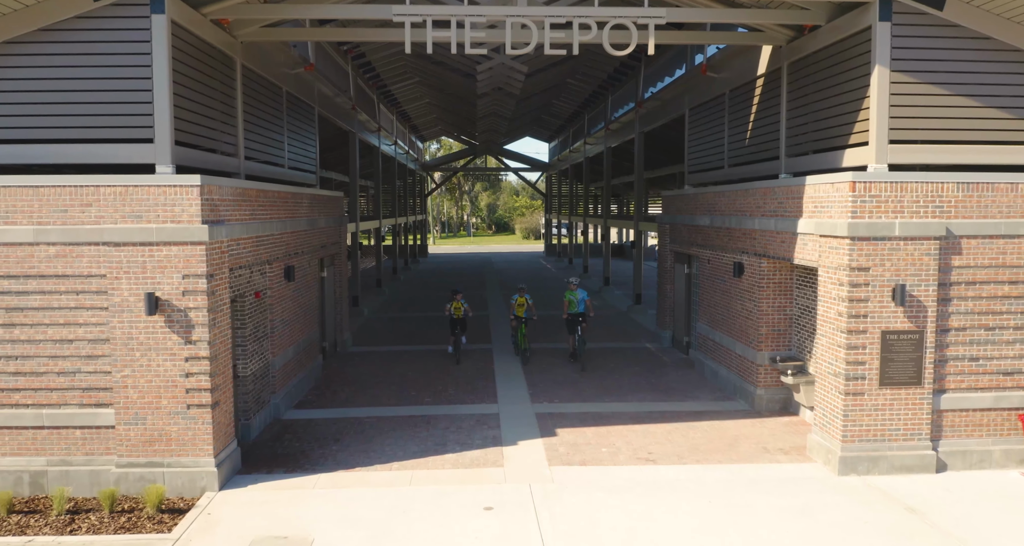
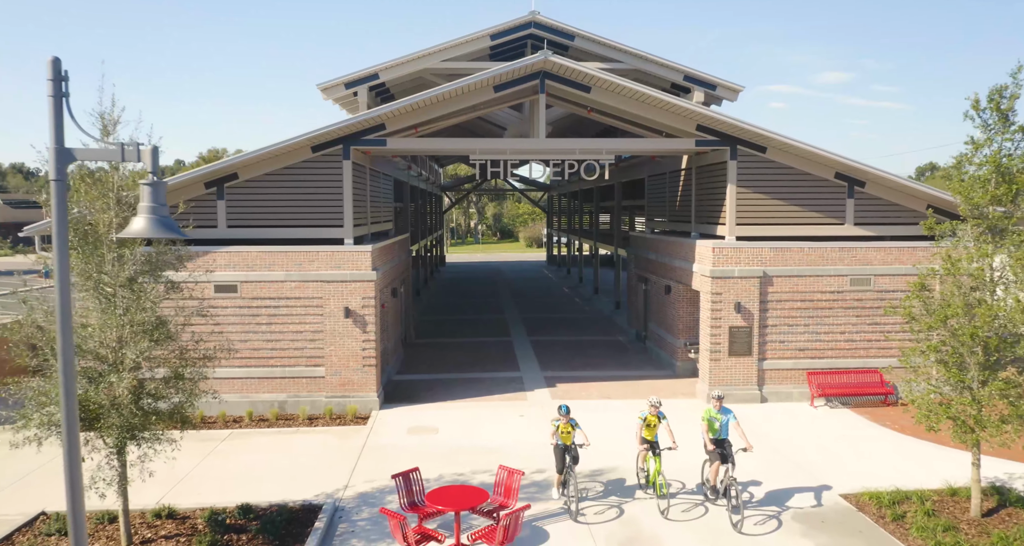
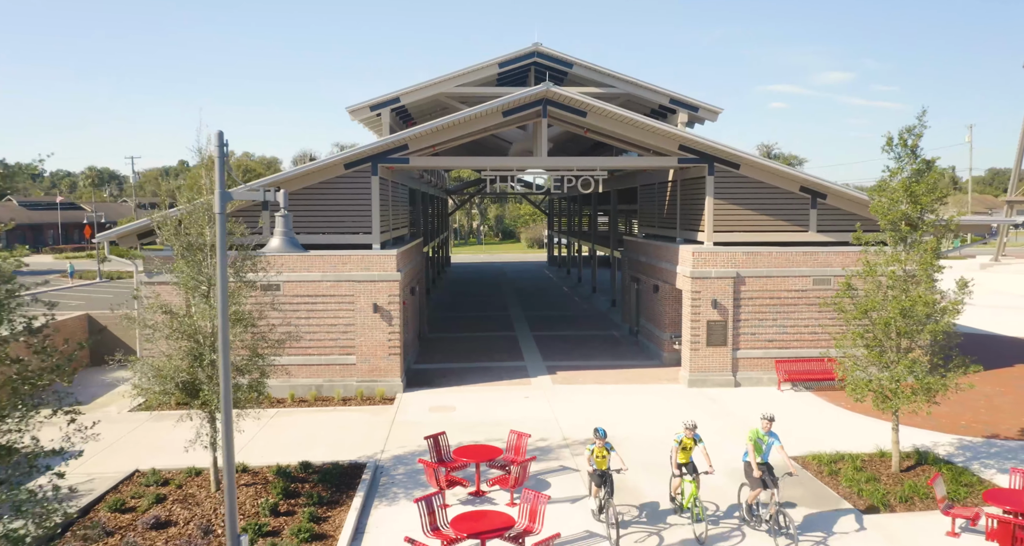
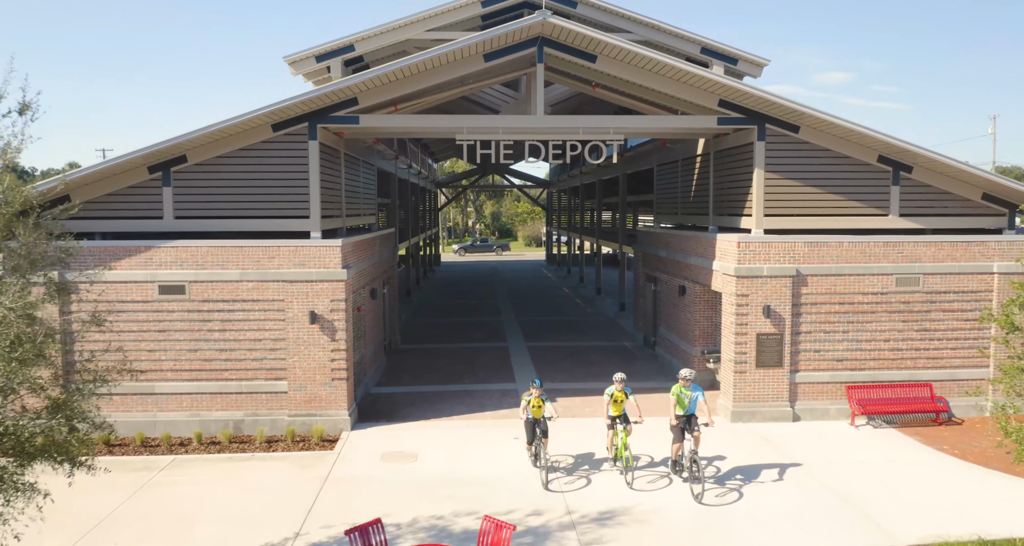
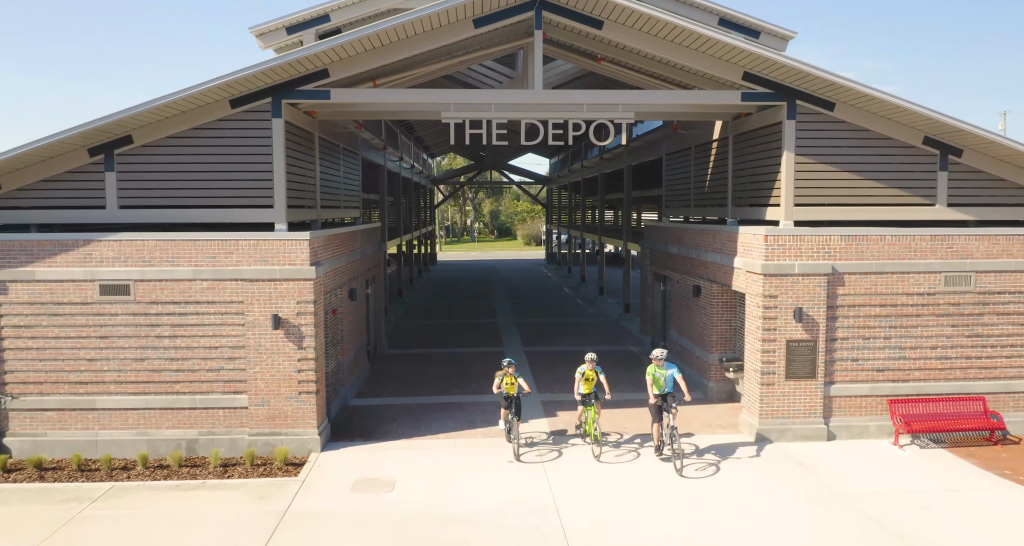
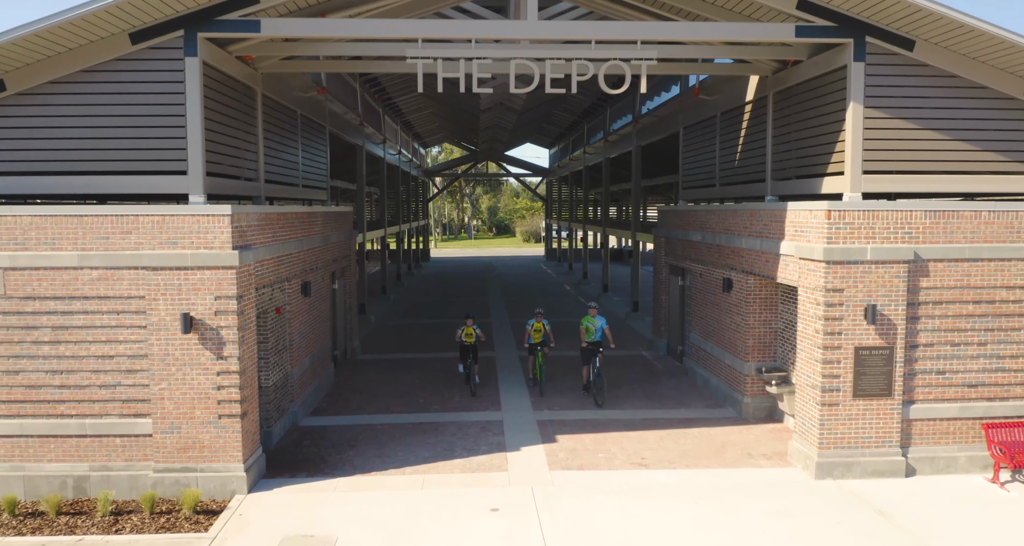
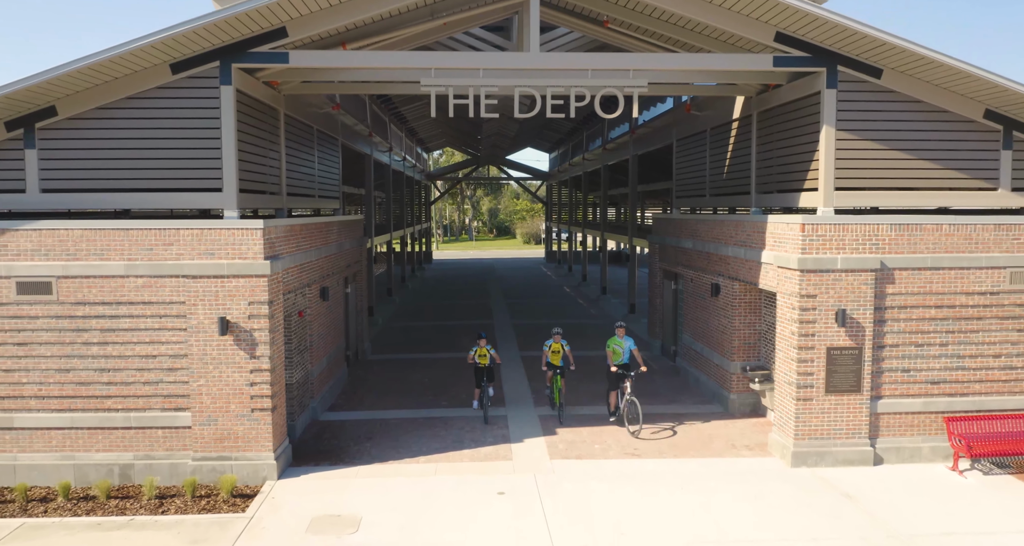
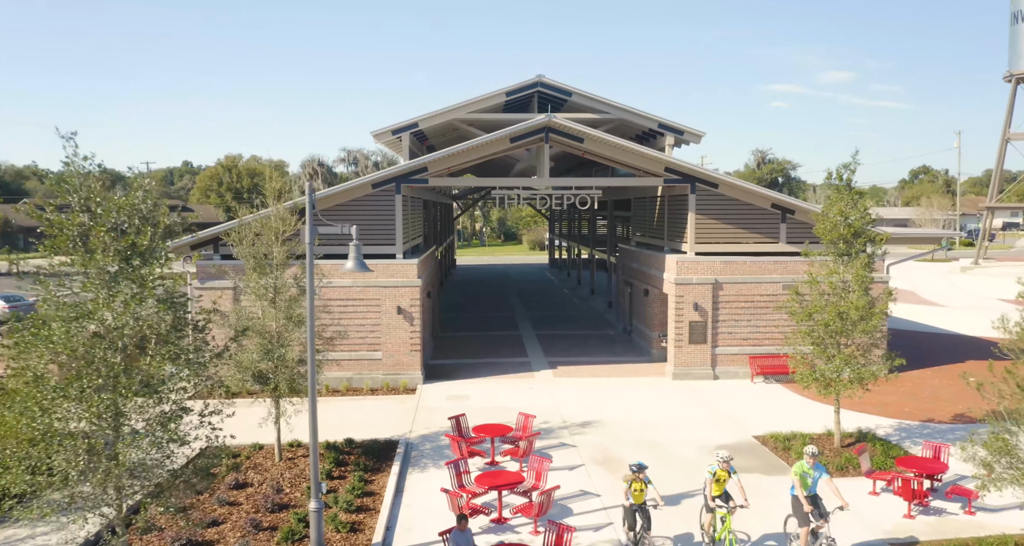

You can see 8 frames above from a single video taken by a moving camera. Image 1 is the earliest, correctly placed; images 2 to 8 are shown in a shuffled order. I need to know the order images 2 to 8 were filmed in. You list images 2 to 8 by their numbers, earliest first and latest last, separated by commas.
6, 7, 5, 4, 2, 3, 8
